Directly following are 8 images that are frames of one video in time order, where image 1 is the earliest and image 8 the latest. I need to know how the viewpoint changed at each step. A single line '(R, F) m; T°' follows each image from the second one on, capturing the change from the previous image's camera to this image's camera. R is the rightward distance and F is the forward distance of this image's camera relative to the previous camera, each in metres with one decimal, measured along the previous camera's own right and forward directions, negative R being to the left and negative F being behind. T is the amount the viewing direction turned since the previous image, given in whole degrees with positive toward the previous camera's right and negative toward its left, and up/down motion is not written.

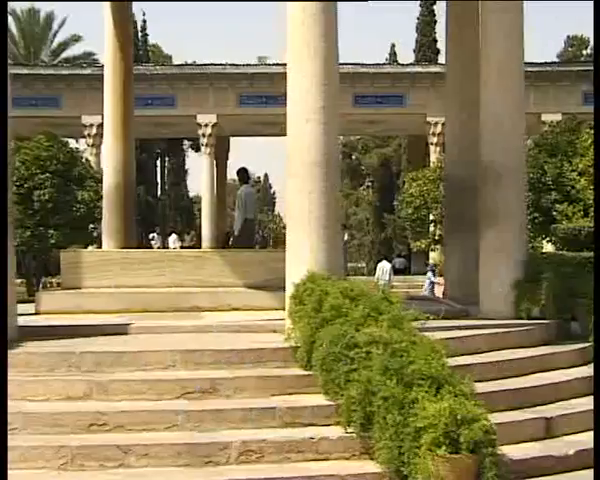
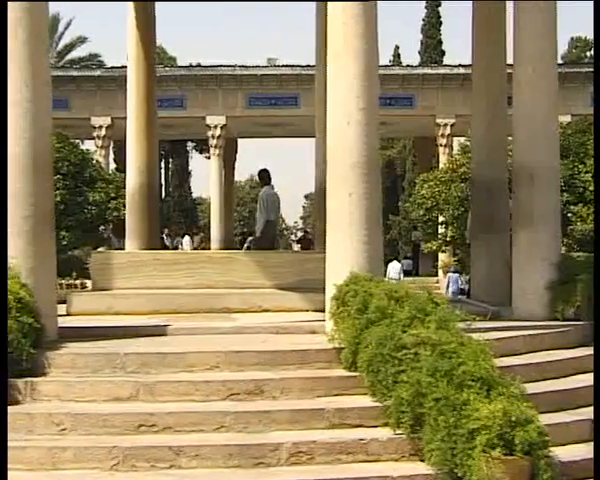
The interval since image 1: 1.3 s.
(-0.4, 0.0) m; 0°
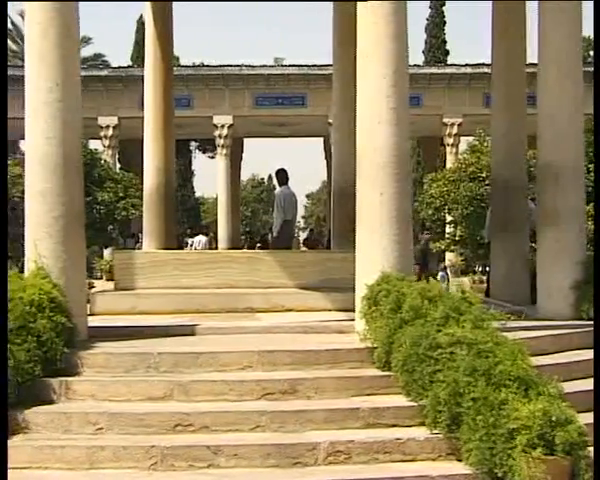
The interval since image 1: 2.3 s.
(-0.3, 0.0) m; 0°
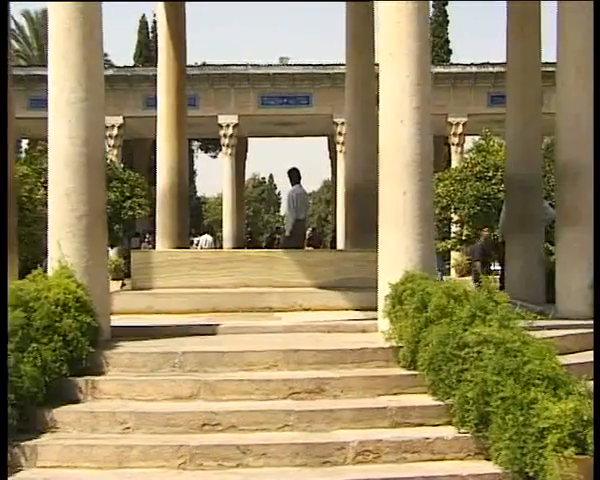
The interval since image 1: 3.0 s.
(-0.2, 0.0) m; 0°
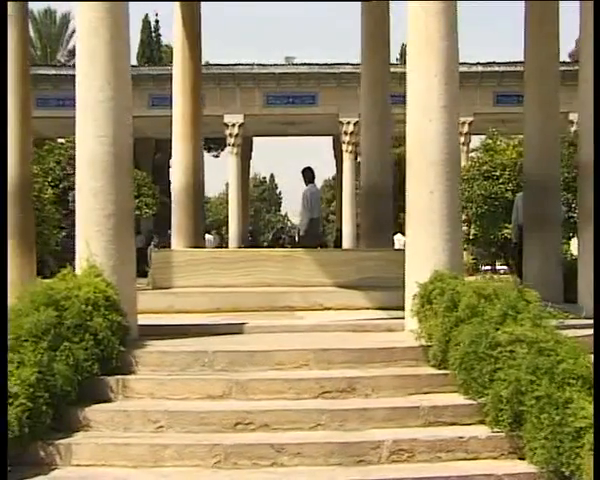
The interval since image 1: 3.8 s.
(-0.3, 0.0) m; 0°
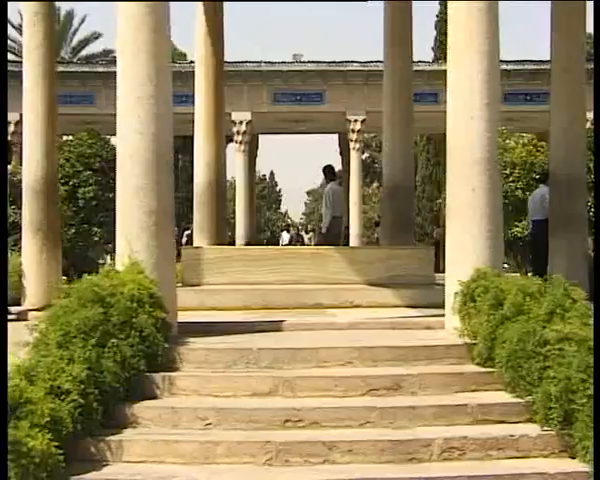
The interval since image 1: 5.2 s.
(-0.4, 0.0) m; 0°
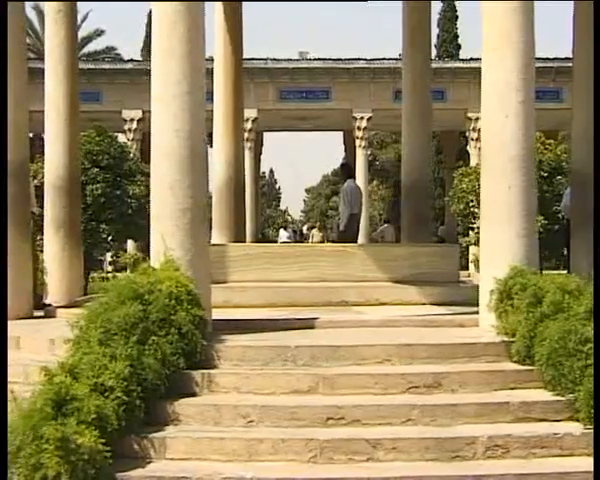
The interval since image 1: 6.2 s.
(-0.4, 0.0) m; 0°
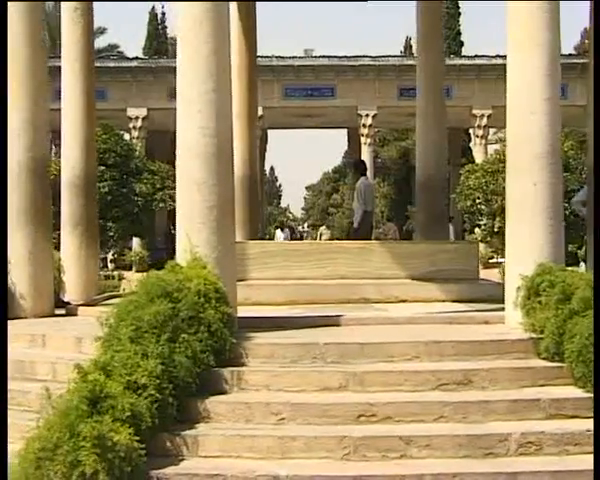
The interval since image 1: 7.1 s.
(-0.2, 0.0) m; 0°
